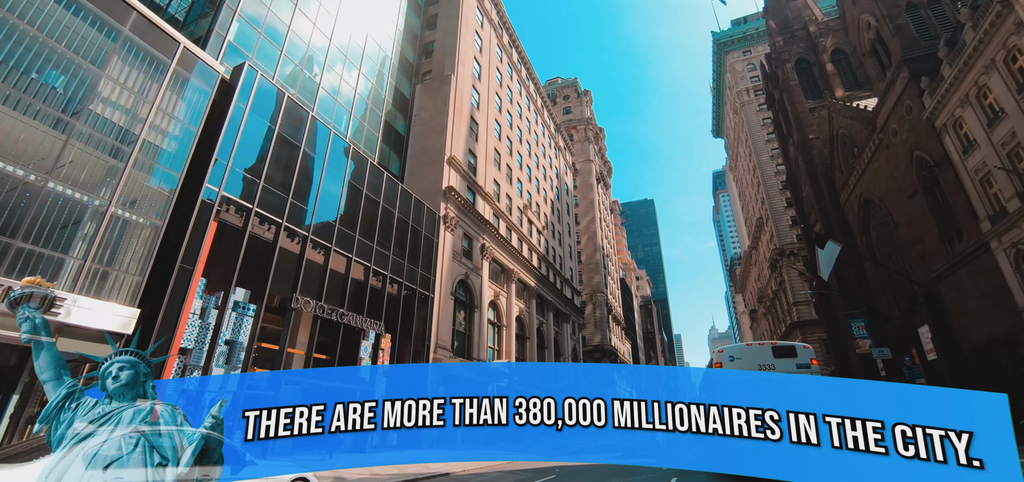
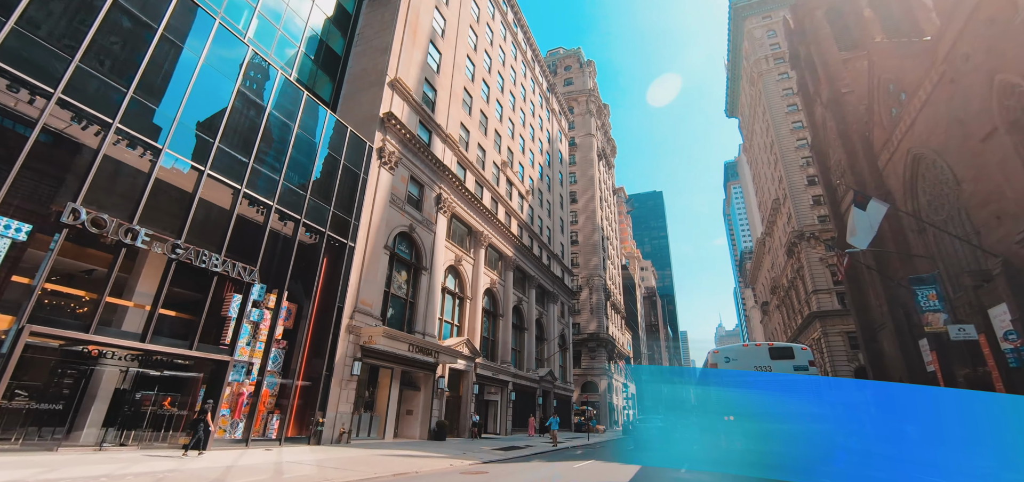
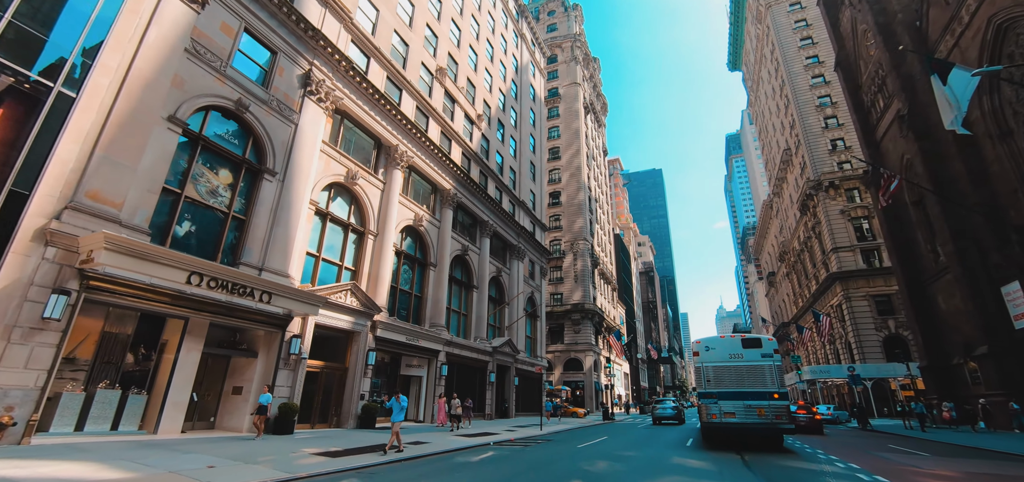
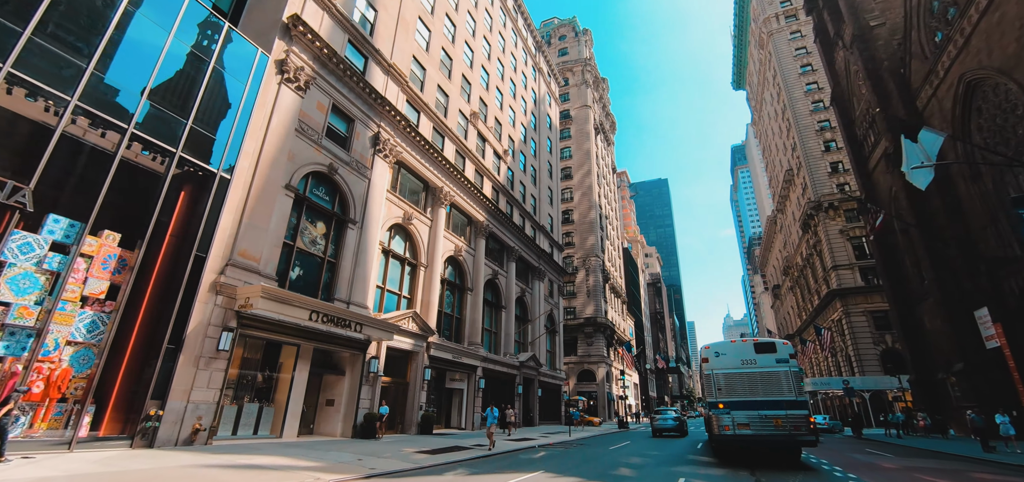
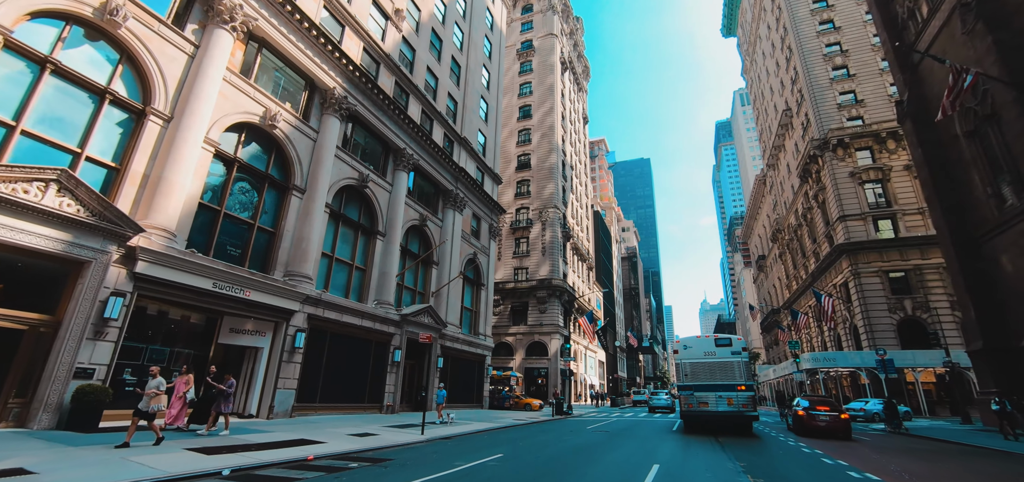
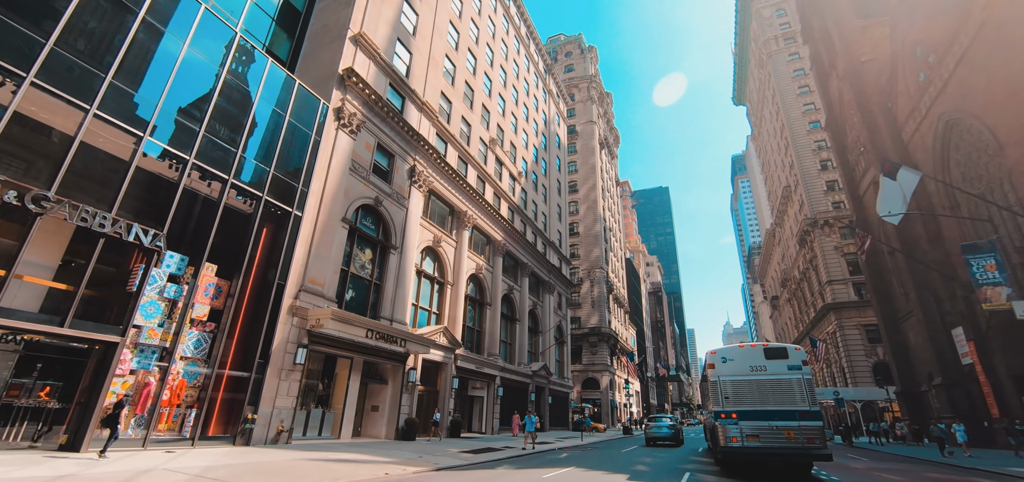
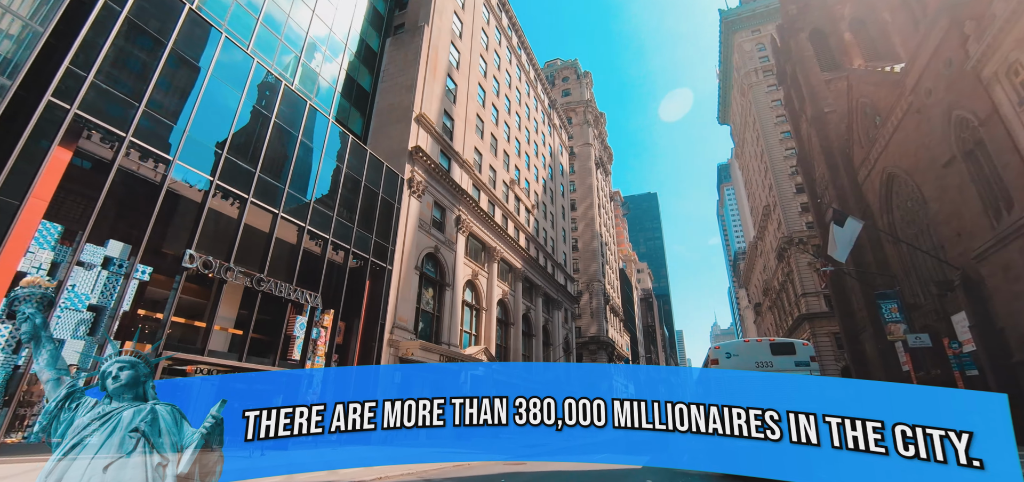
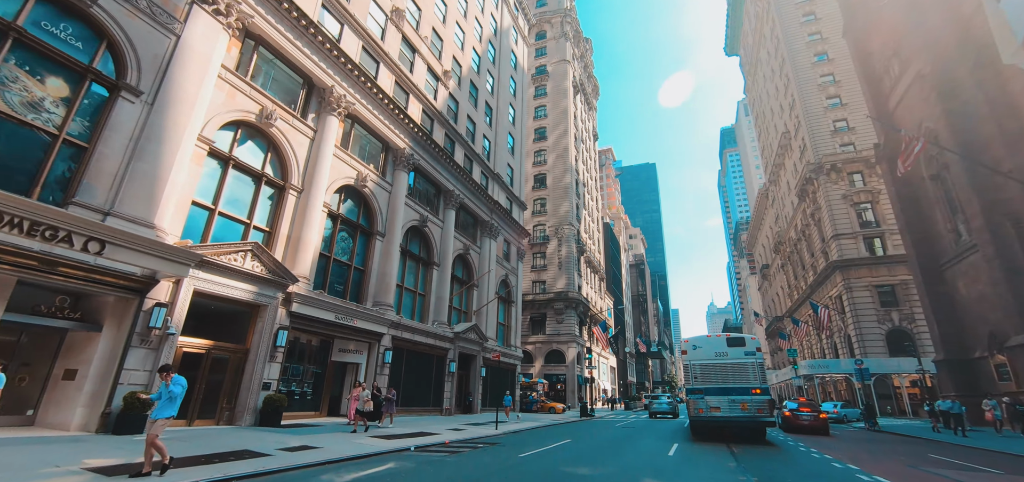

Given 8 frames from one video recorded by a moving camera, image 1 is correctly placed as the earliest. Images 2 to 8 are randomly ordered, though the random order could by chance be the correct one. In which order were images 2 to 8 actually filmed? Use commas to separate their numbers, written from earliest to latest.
7, 2, 6, 4, 3, 8, 5
